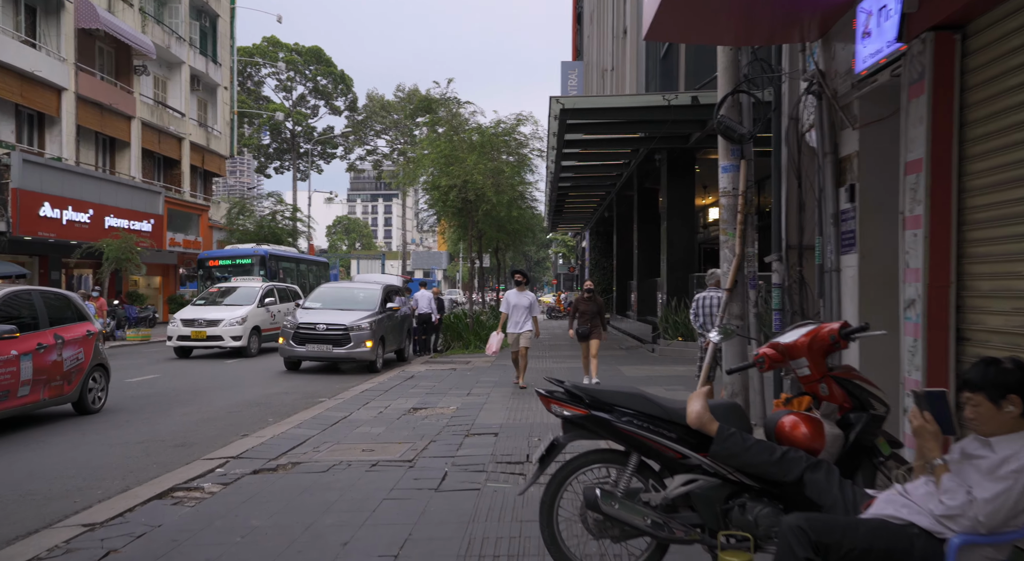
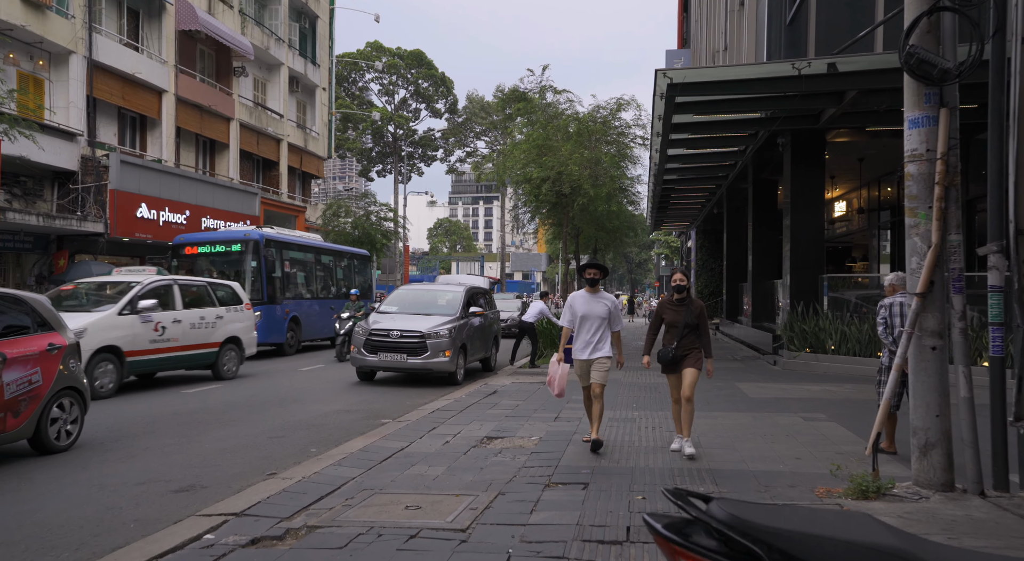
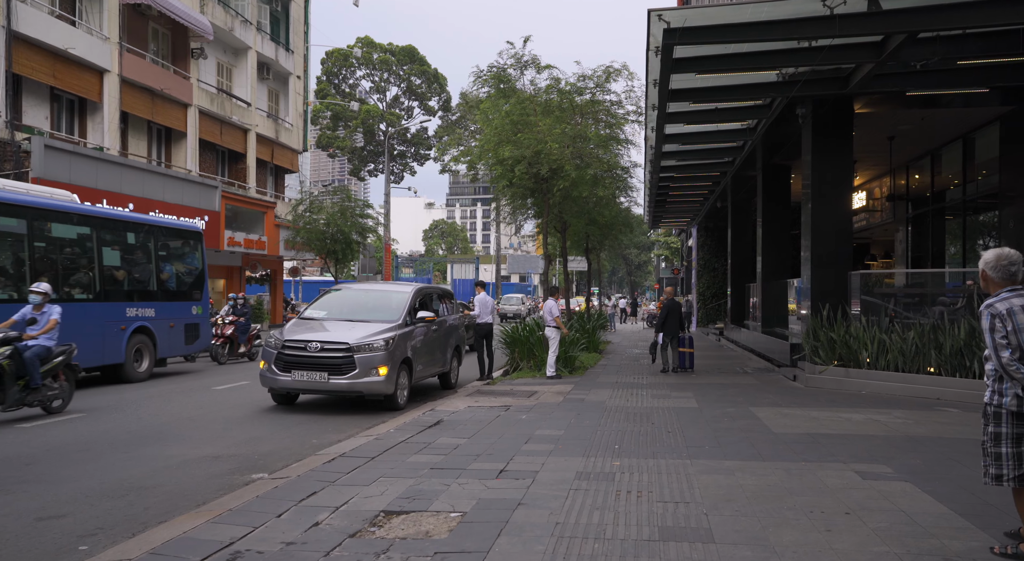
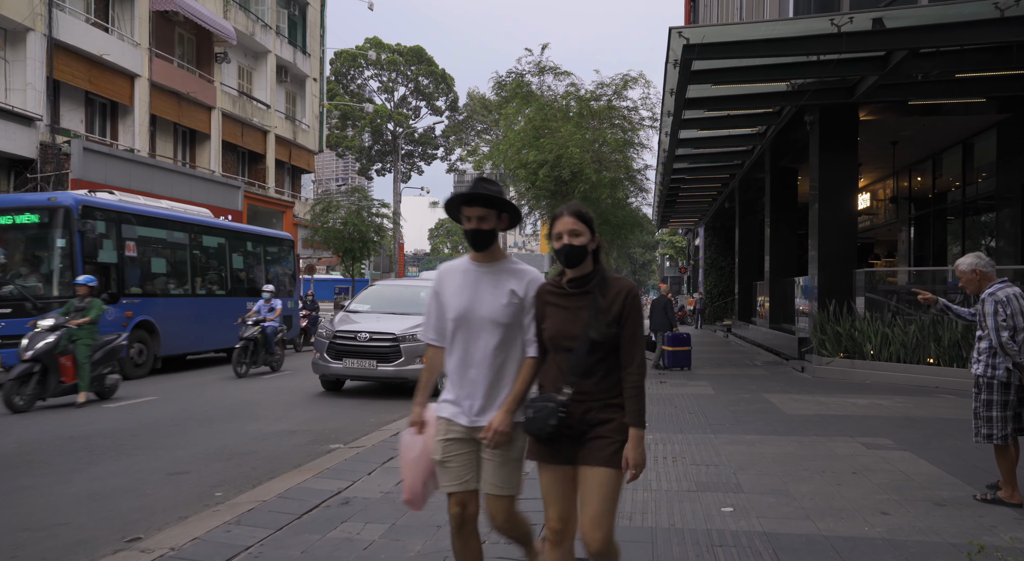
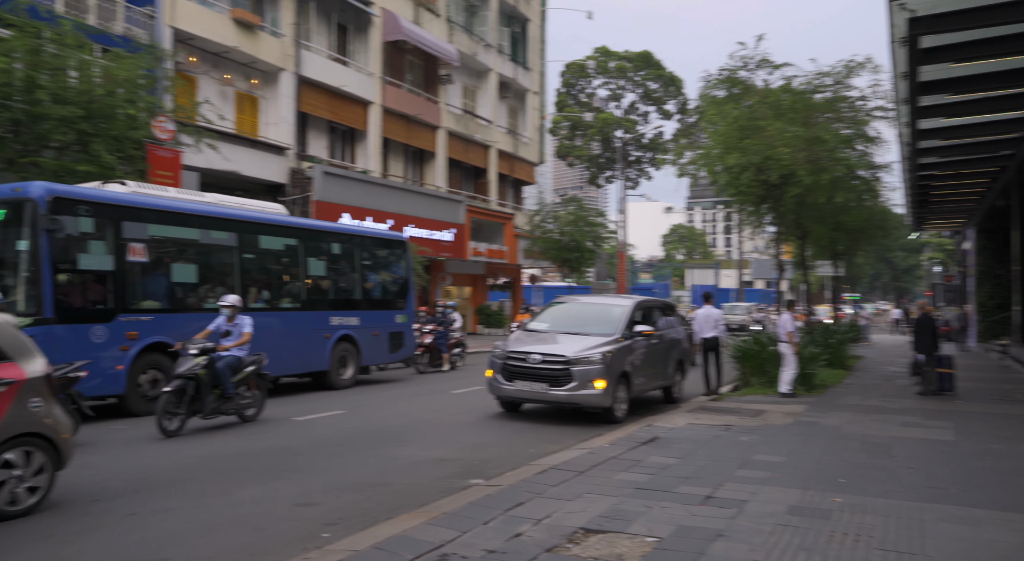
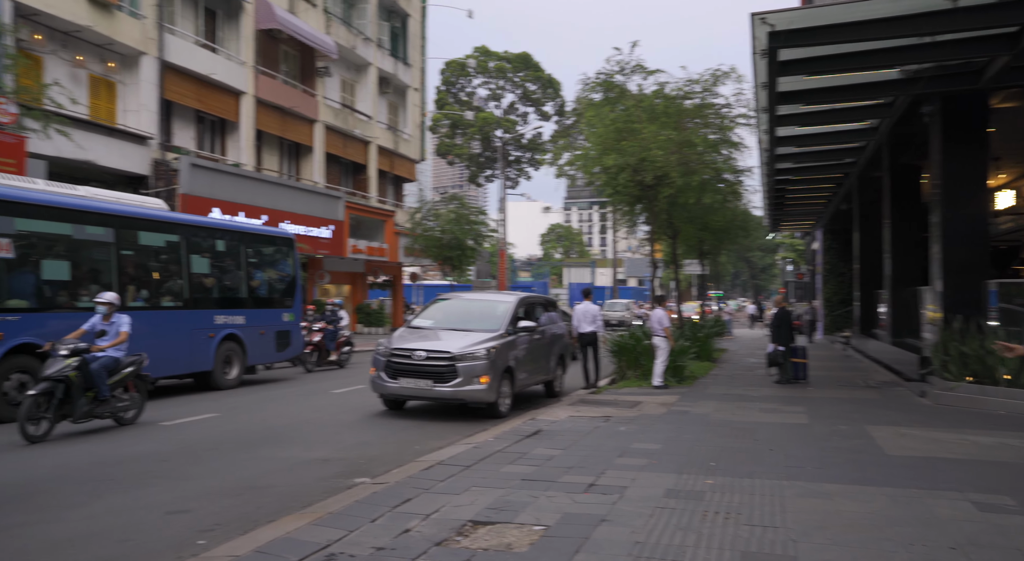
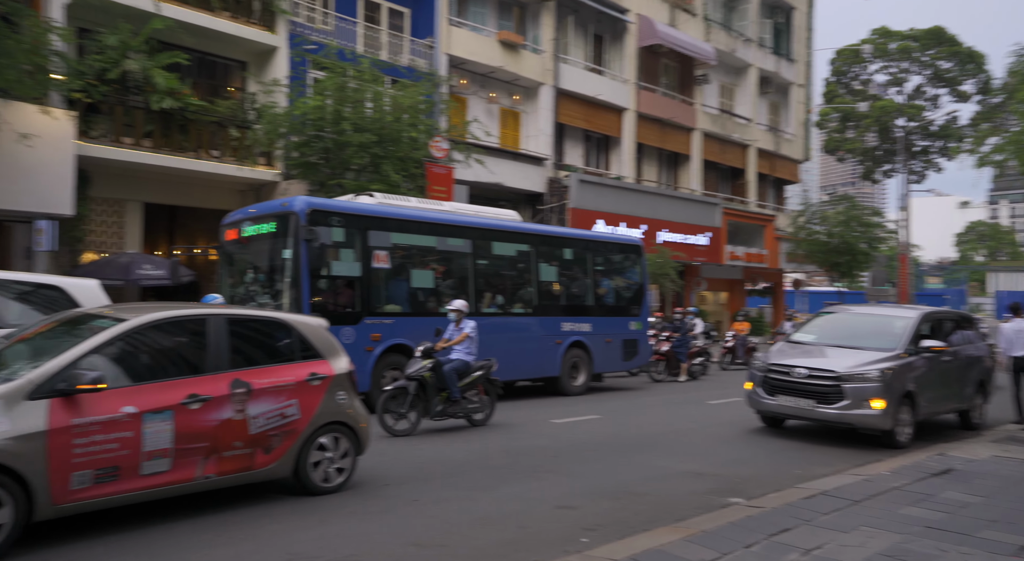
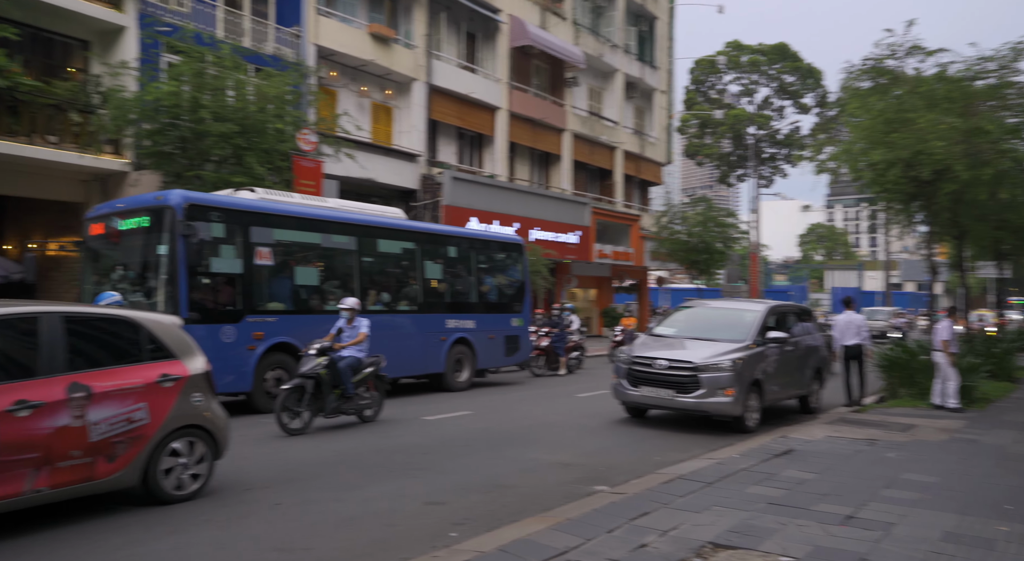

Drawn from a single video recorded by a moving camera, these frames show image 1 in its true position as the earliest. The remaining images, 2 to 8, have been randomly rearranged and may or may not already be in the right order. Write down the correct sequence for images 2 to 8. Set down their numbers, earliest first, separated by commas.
2, 4, 3, 6, 5, 8, 7
